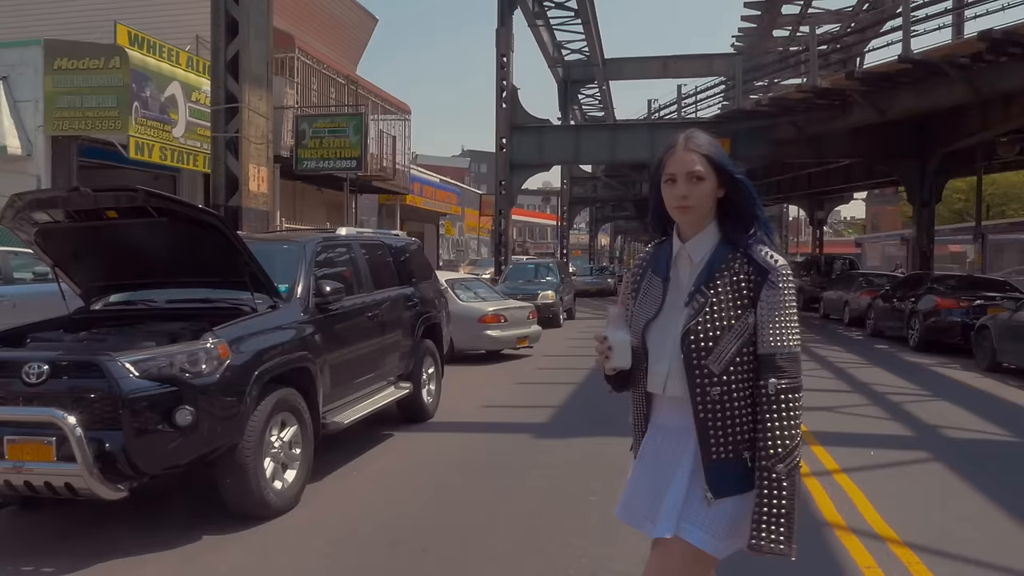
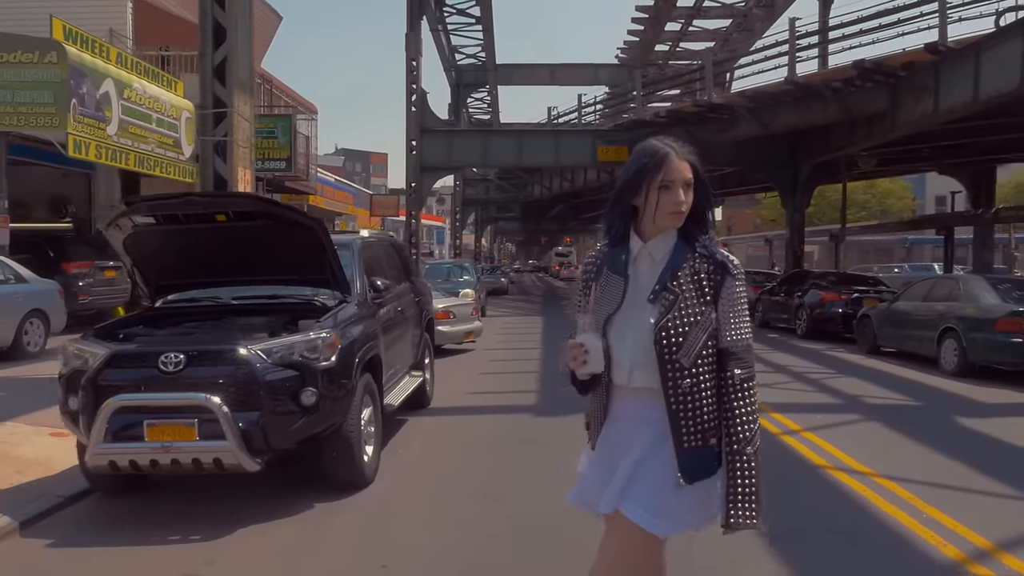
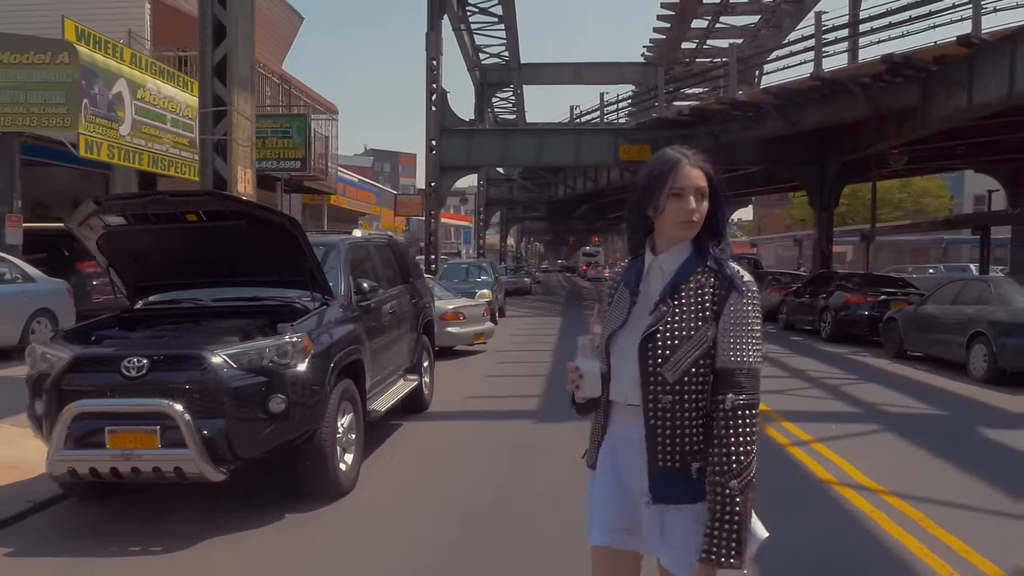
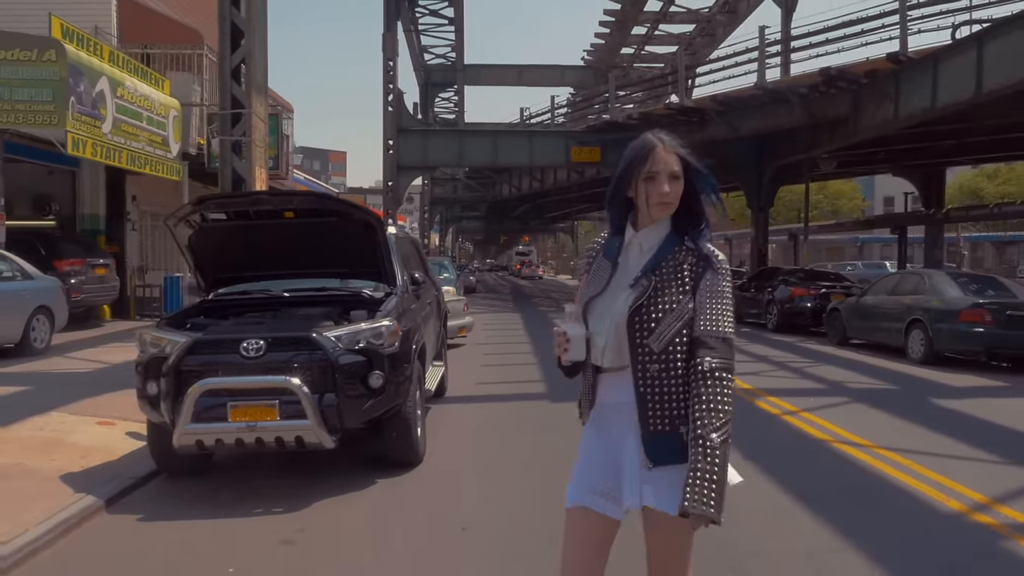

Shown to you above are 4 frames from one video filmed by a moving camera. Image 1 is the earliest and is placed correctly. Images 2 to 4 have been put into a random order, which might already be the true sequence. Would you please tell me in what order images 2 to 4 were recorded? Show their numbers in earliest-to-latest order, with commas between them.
3, 2, 4
